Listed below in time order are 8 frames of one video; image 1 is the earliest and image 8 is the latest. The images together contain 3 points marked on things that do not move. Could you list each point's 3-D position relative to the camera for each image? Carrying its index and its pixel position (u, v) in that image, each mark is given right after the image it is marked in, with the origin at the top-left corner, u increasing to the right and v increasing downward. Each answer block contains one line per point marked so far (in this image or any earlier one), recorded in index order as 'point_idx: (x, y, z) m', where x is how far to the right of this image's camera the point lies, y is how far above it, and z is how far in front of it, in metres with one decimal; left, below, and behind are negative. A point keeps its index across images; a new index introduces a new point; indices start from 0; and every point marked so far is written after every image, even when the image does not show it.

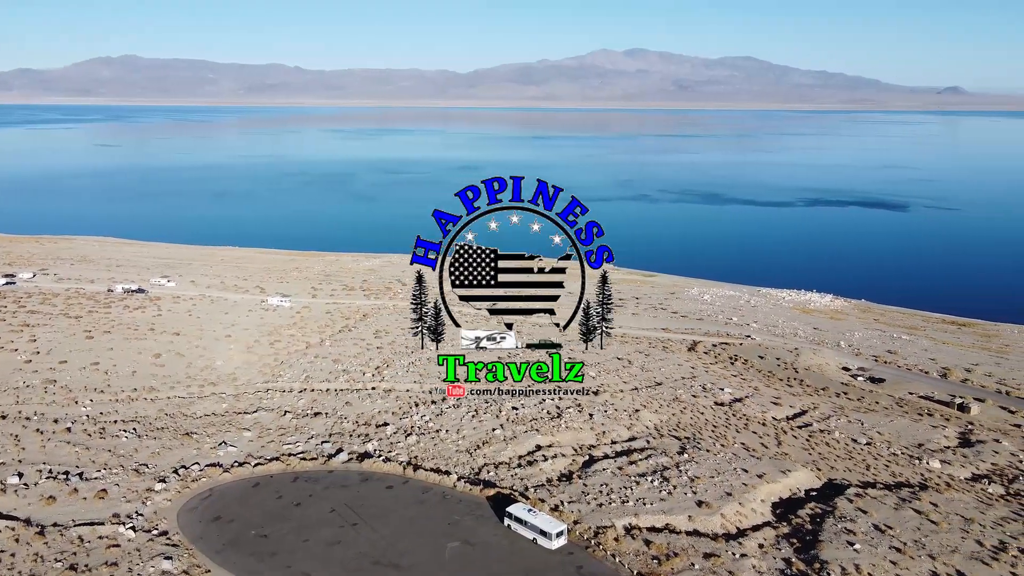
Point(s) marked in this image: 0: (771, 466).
0: (+5.1, -3.5, +15.7) m
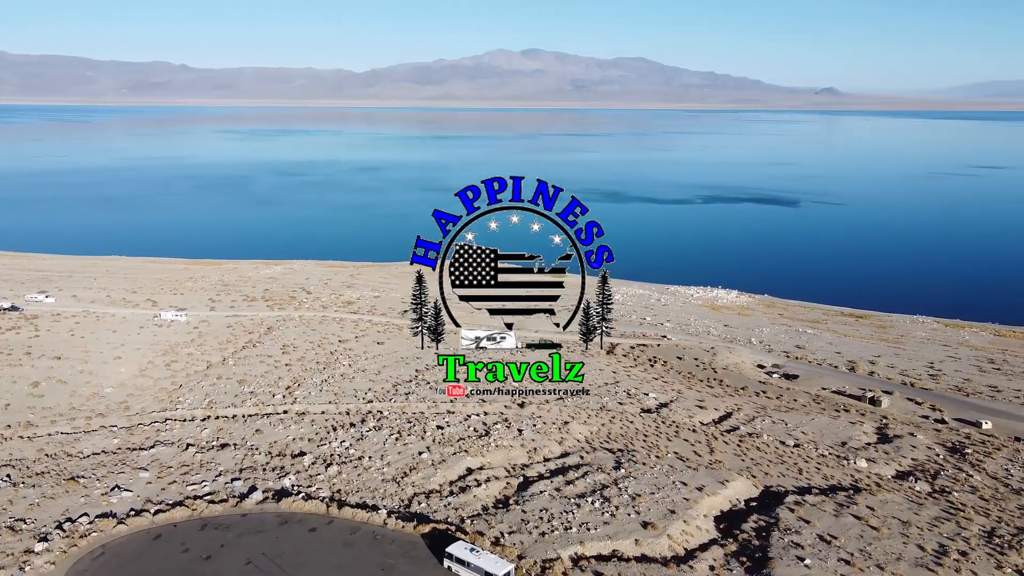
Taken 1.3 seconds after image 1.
0: (+3.7, -3.6, +15.3) m
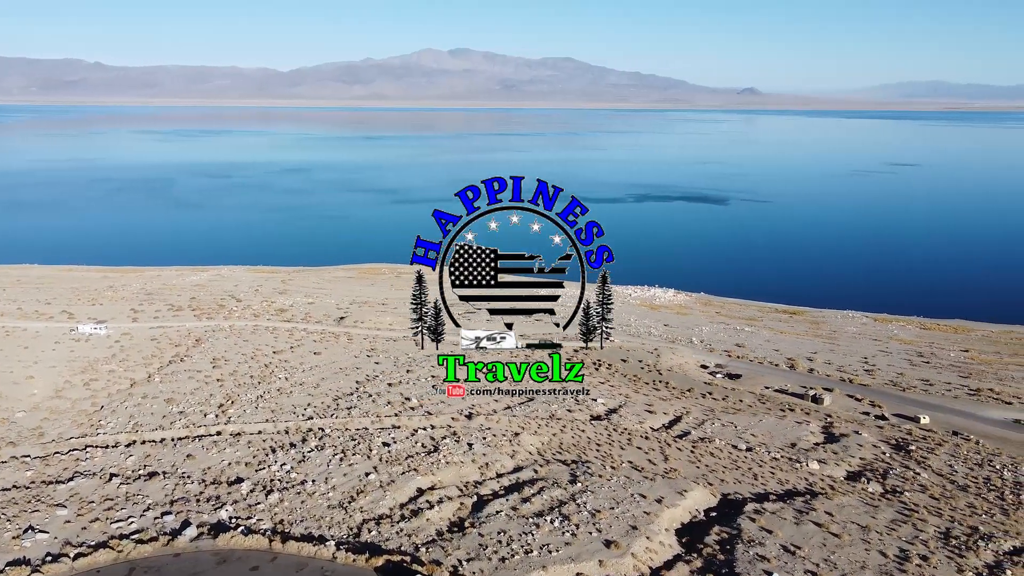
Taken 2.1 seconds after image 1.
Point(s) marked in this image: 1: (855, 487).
0: (+2.9, -3.7, +14.9) m
1: (+7.0, -4.1, +16.2) m
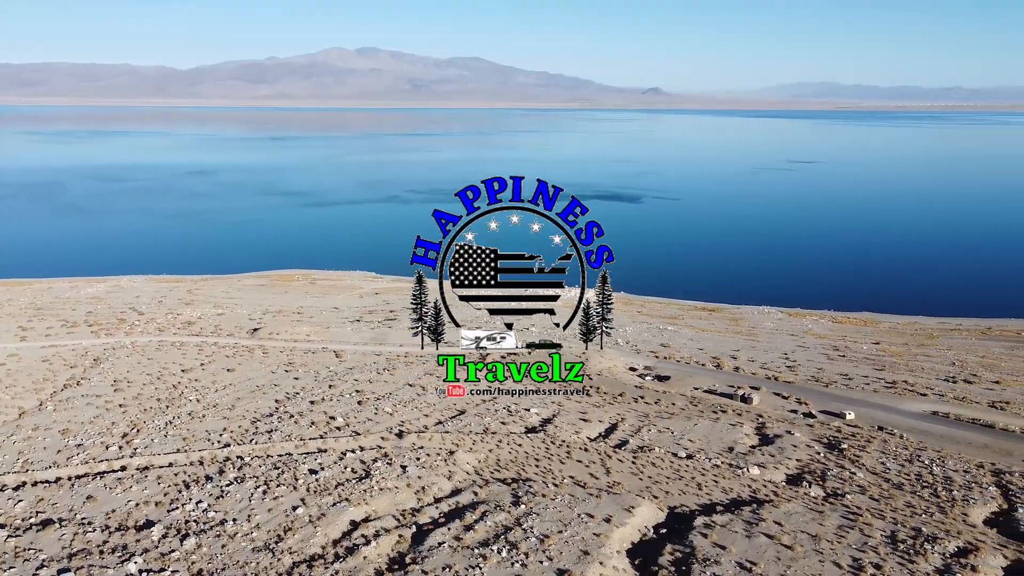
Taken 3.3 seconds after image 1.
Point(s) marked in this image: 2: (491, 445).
0: (+1.8, -3.9, +14.3) m
1: (+5.8, -4.1, +16.1) m
2: (-0.5, -3.5, +18.0) m
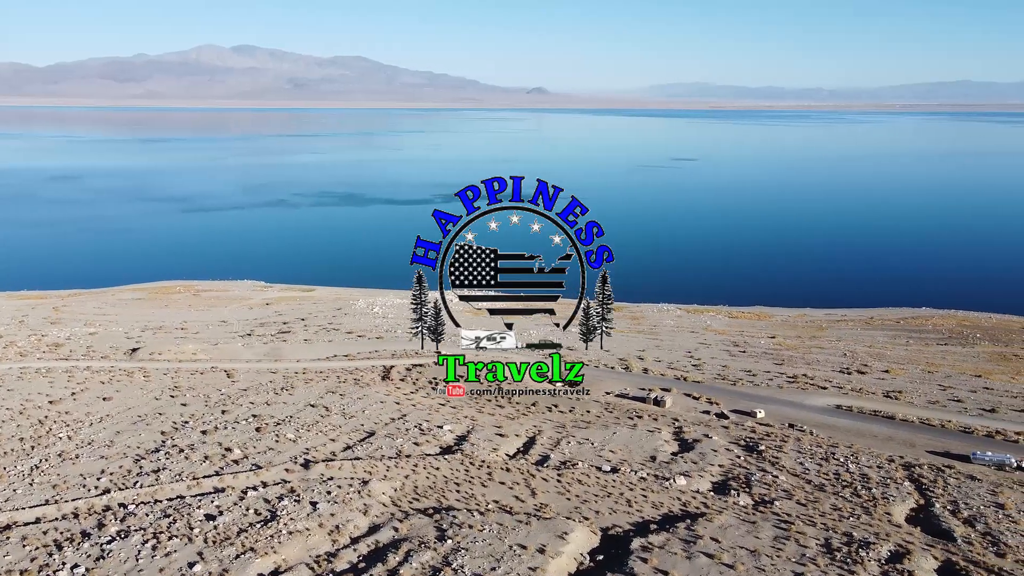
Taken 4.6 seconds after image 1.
0: (+0.5, -4.1, +13.4) m
1: (+4.2, -4.2, +15.7) m
2: (-2.2, -3.8, +16.7) m
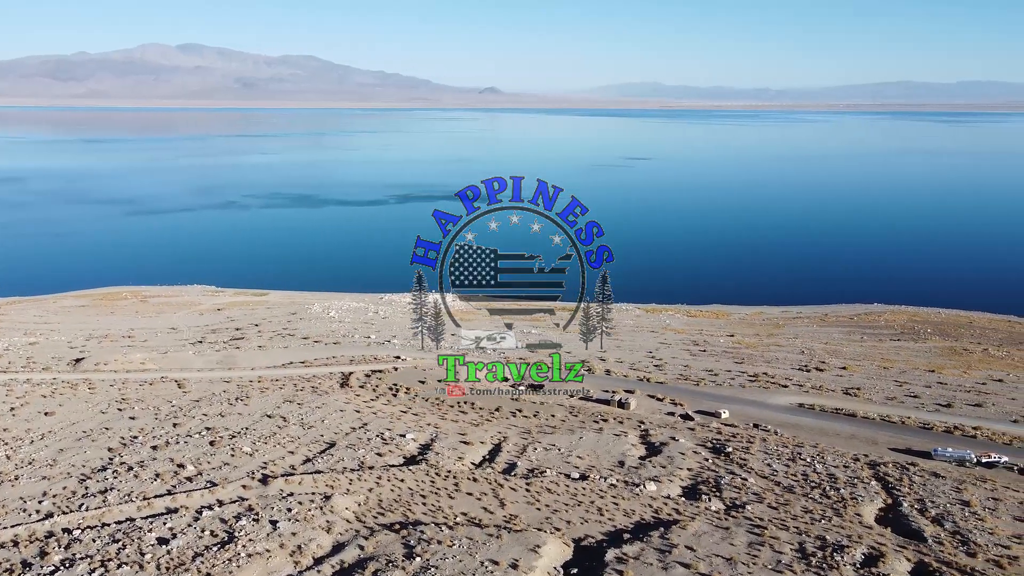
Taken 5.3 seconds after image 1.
0: (+0.1, -4.2, +13.0) m
1: (+3.6, -4.3, +15.5) m
2: (-2.9, -3.9, +16.1) m
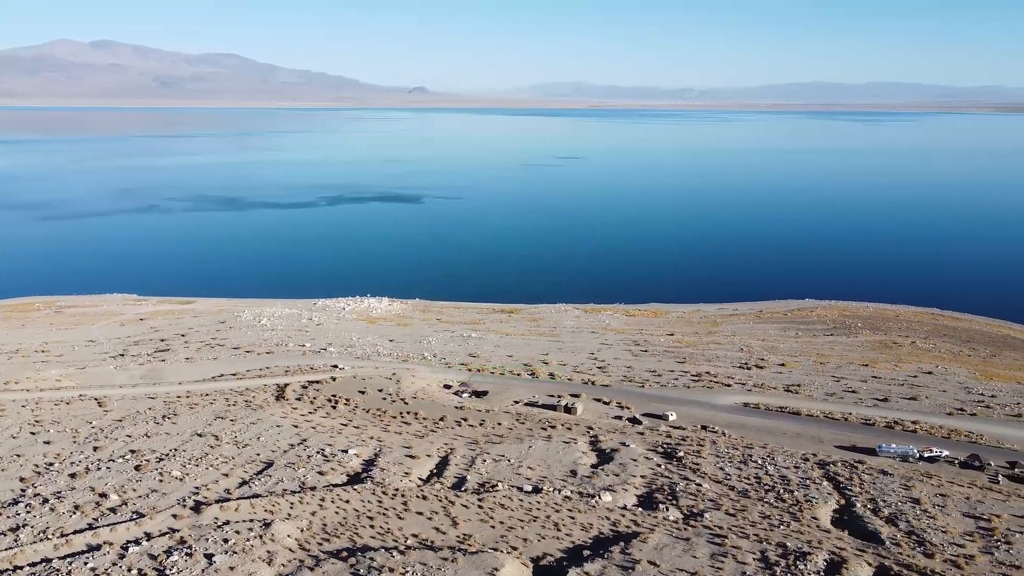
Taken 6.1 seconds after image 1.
0: (-0.6, -4.4, +12.3) m
1: (+2.7, -4.3, +15.1) m
2: (-3.8, -4.1, +15.2) m
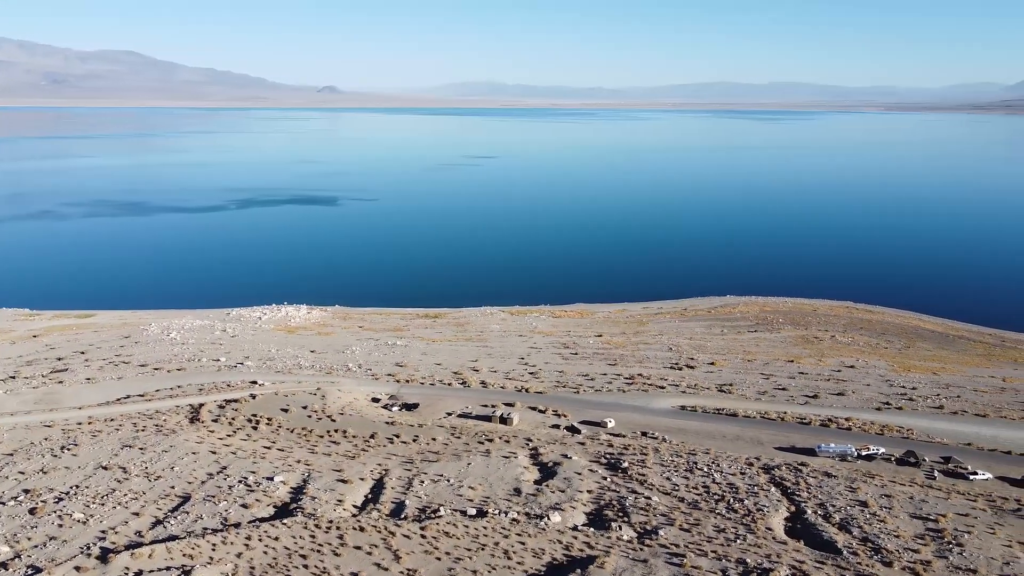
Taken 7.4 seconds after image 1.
0: (-1.3, -4.6, +11.2) m
1: (+1.8, -4.5, +14.3) m
2: (-4.7, -4.4, +13.8) m
